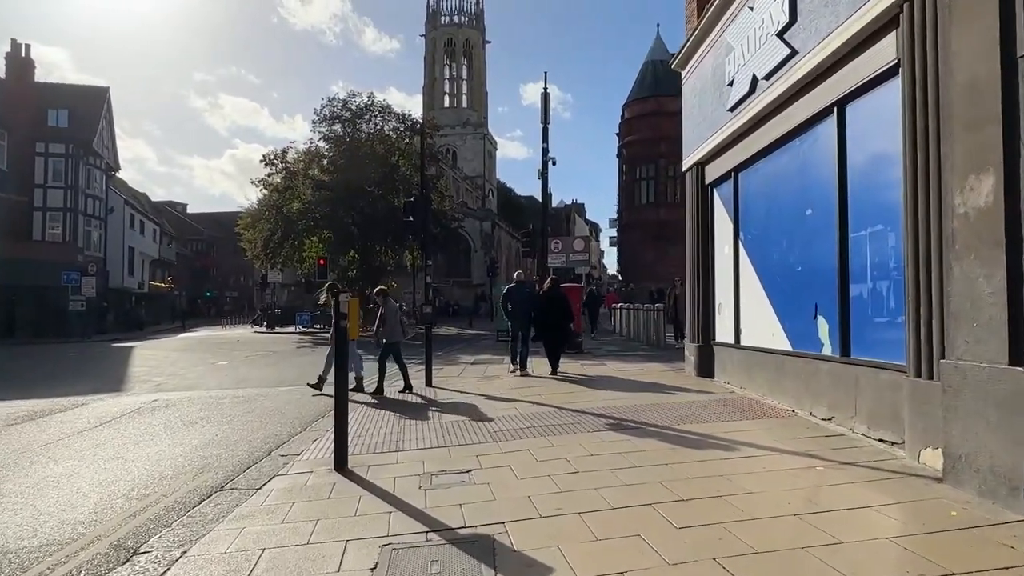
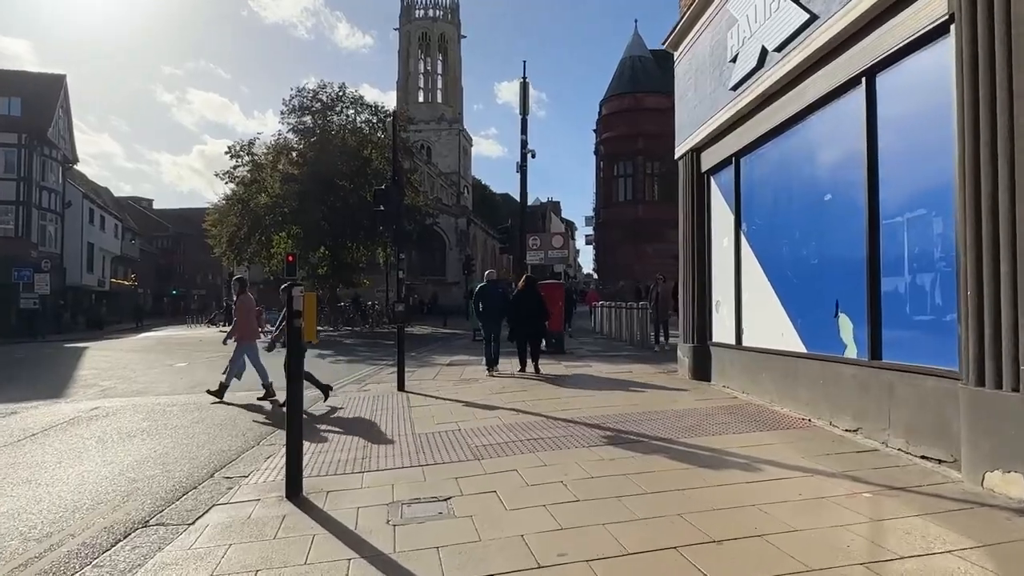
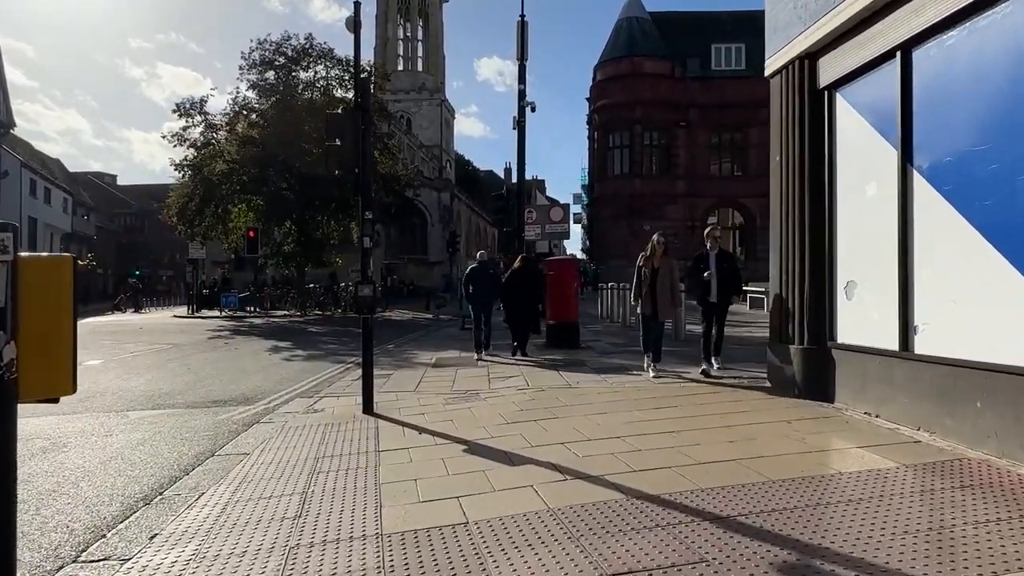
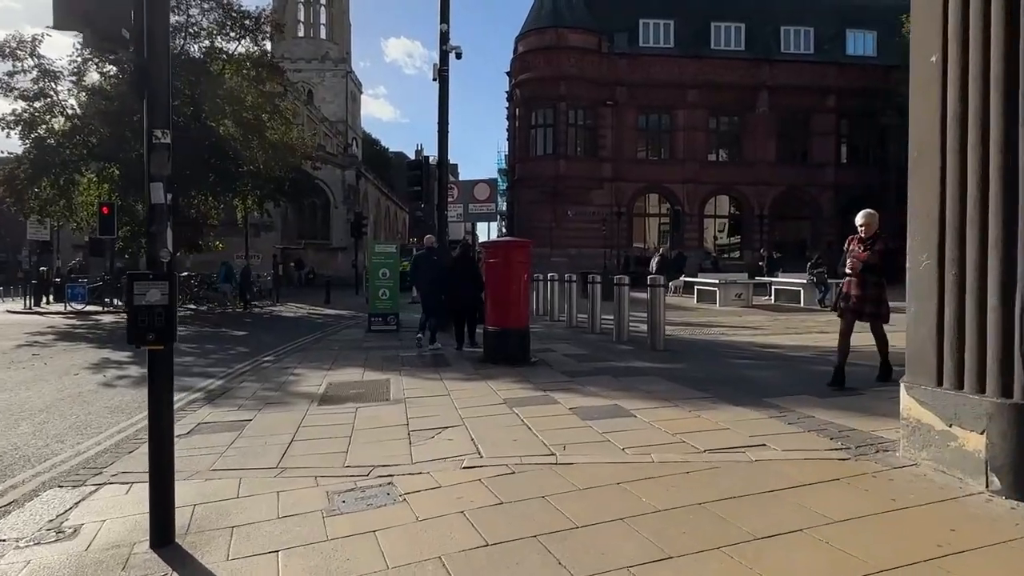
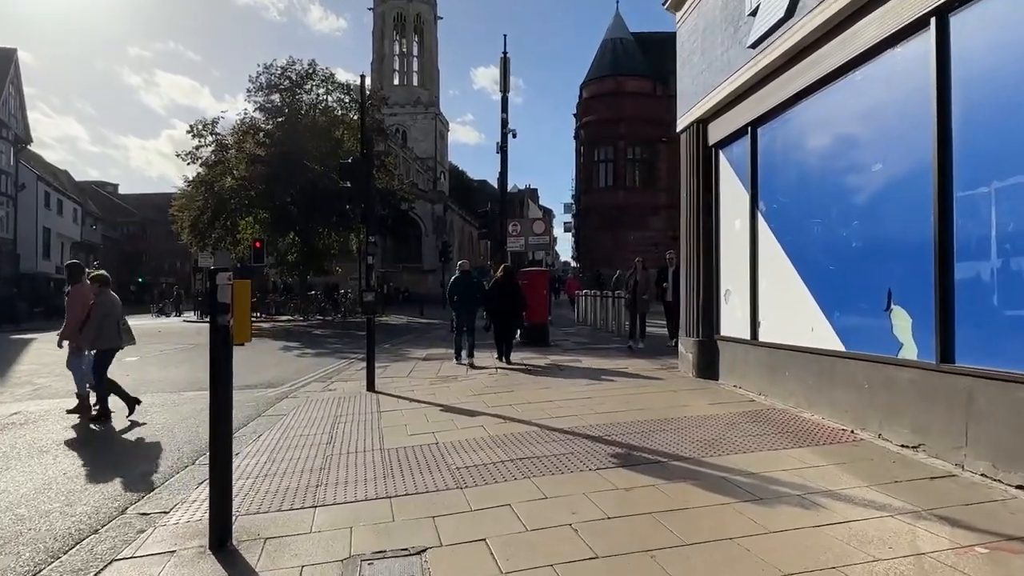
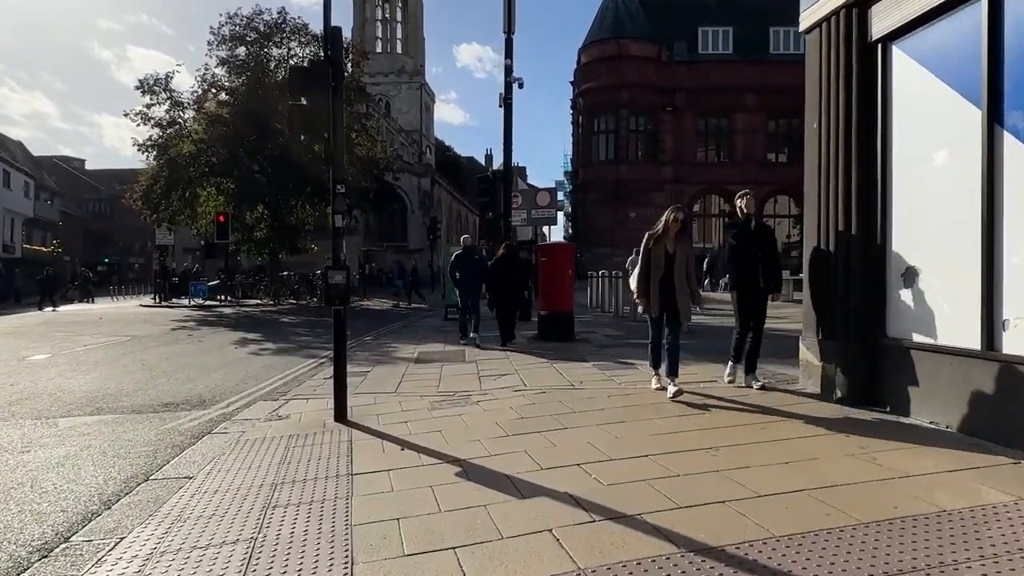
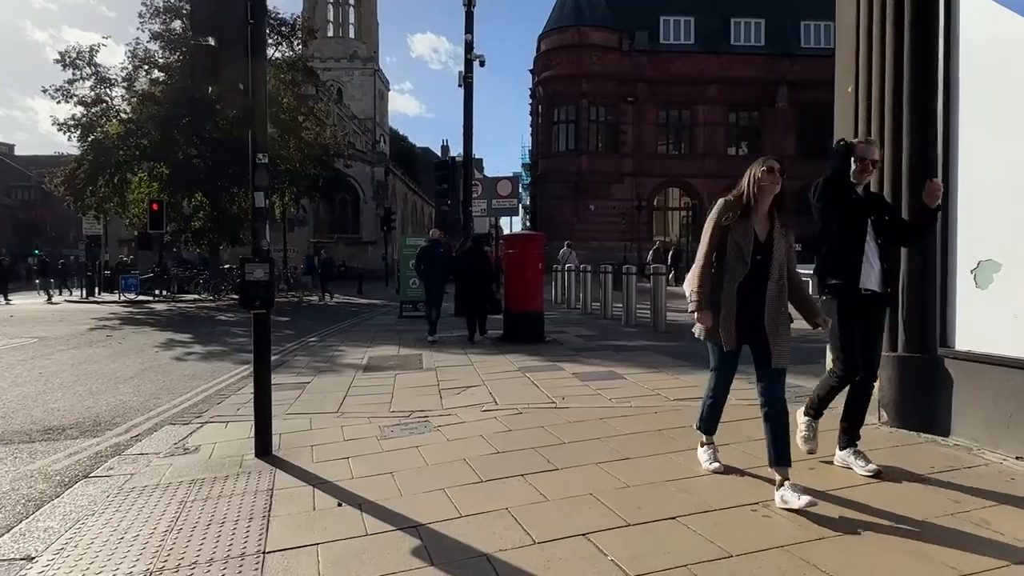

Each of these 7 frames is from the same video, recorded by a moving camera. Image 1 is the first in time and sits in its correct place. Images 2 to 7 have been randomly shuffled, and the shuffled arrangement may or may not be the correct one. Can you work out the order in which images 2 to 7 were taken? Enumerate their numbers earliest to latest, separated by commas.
2, 5, 3, 6, 7, 4
